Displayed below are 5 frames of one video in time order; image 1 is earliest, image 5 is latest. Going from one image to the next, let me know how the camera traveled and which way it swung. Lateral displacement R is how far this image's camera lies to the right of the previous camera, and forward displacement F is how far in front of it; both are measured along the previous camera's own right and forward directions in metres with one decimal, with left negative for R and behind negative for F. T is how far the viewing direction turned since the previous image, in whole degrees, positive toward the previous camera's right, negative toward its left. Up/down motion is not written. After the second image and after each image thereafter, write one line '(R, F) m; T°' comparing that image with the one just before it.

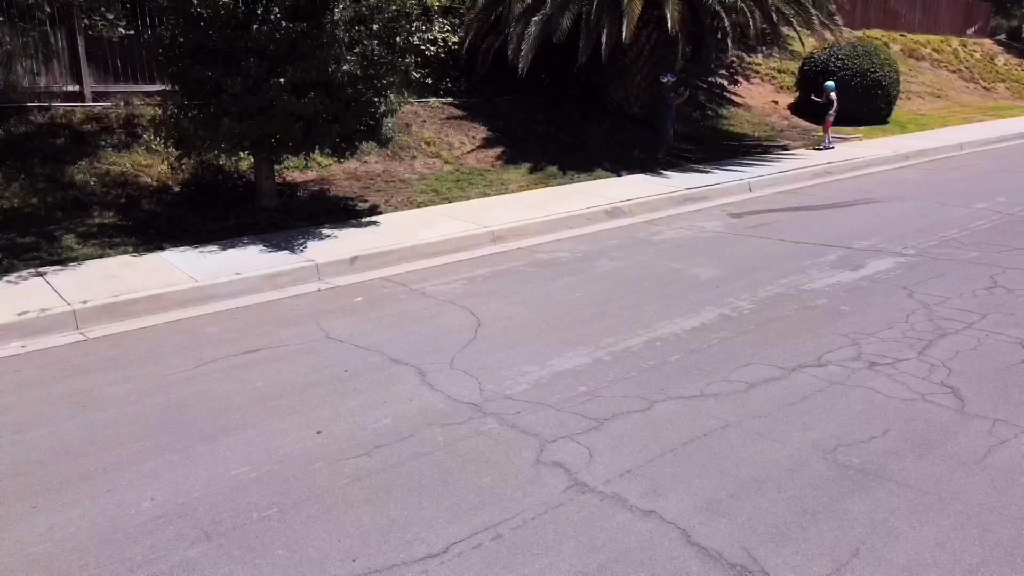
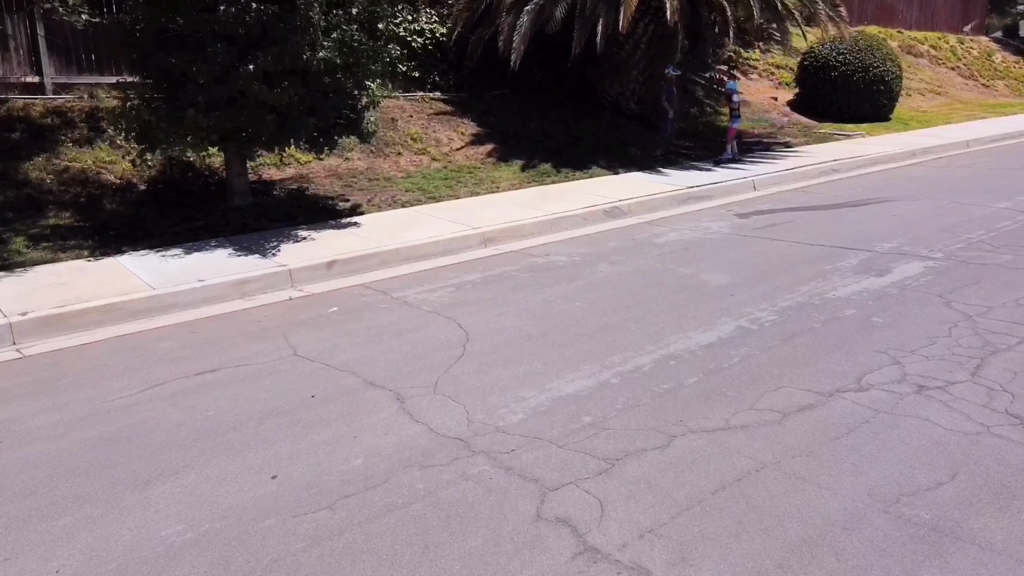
(0.0, +0.8) m; +1°
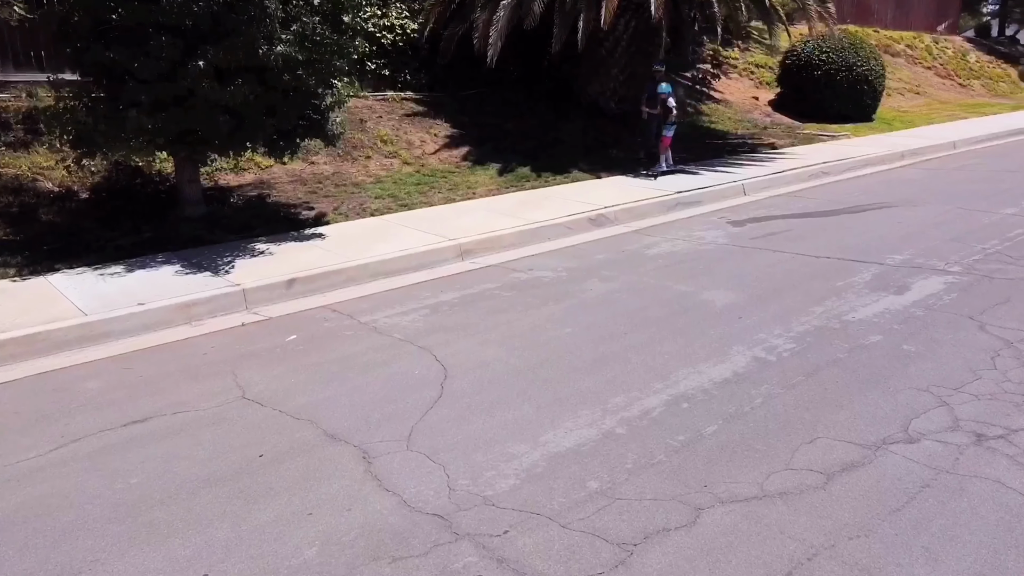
(-0.1, +0.8) m; +2°
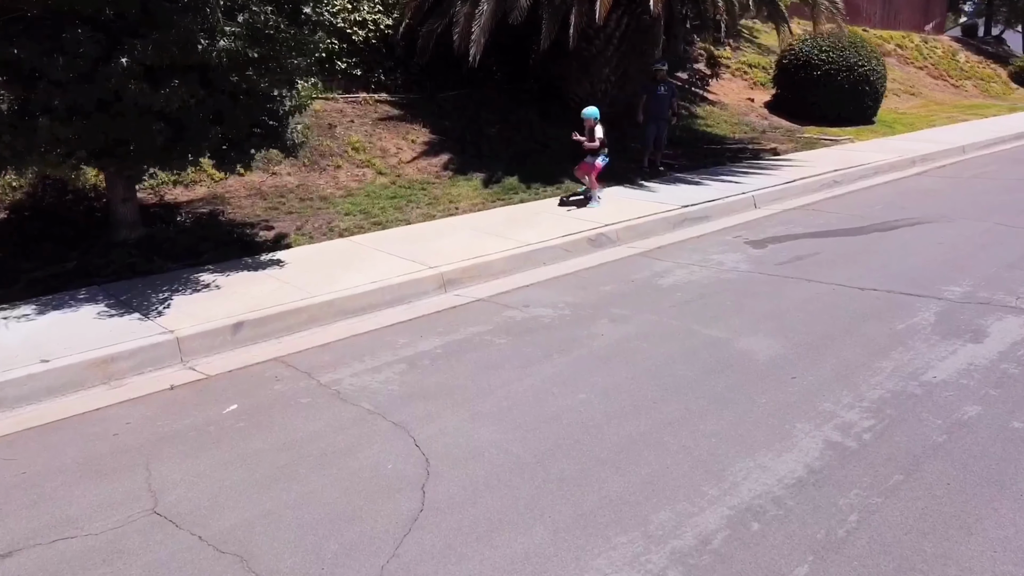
(-0.1, +1.3) m; +2°
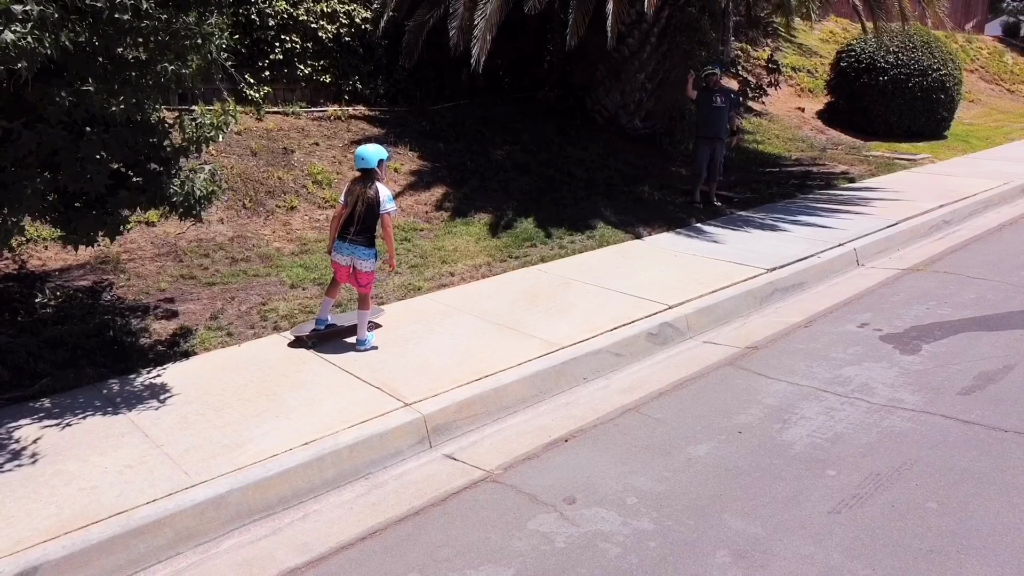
(-0.2, +3.1) m; 0°
